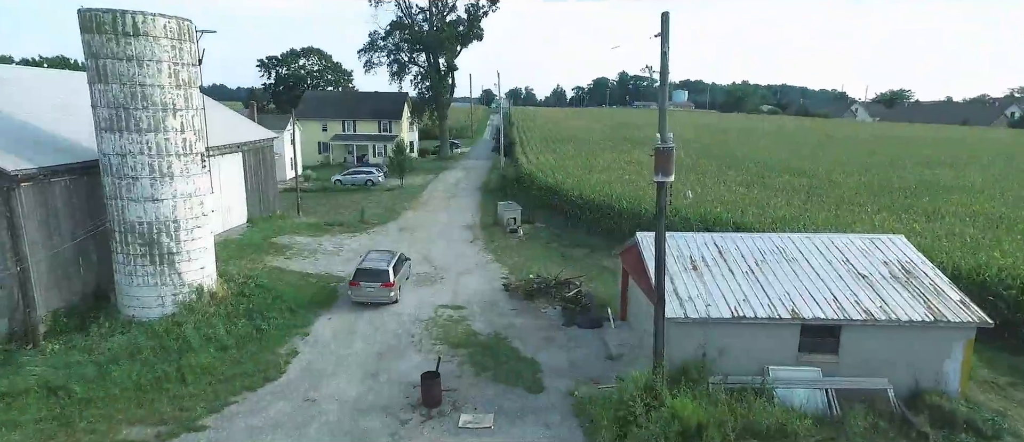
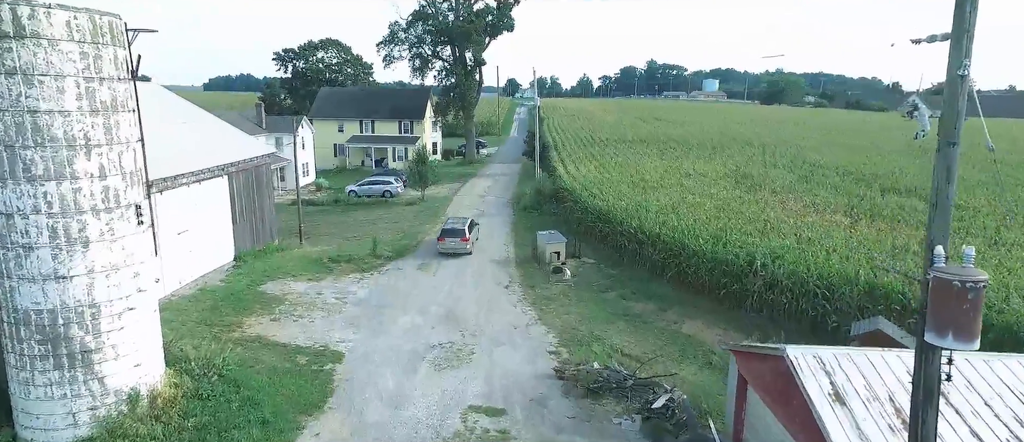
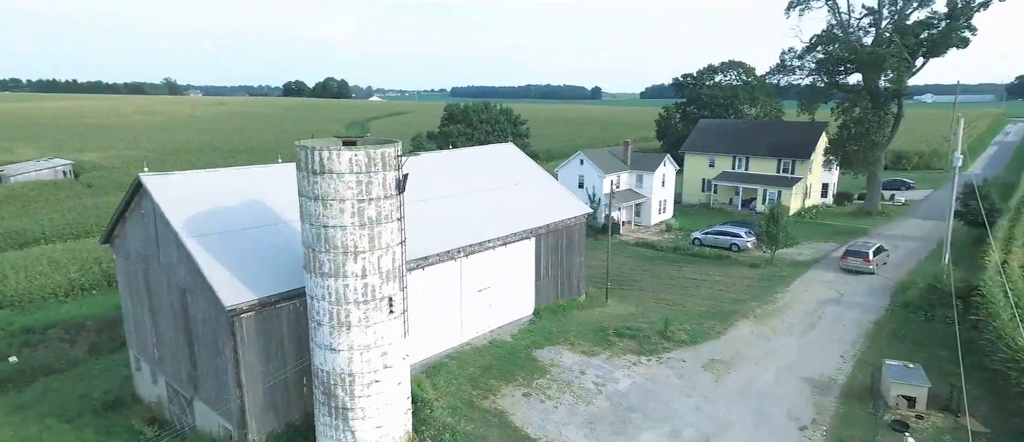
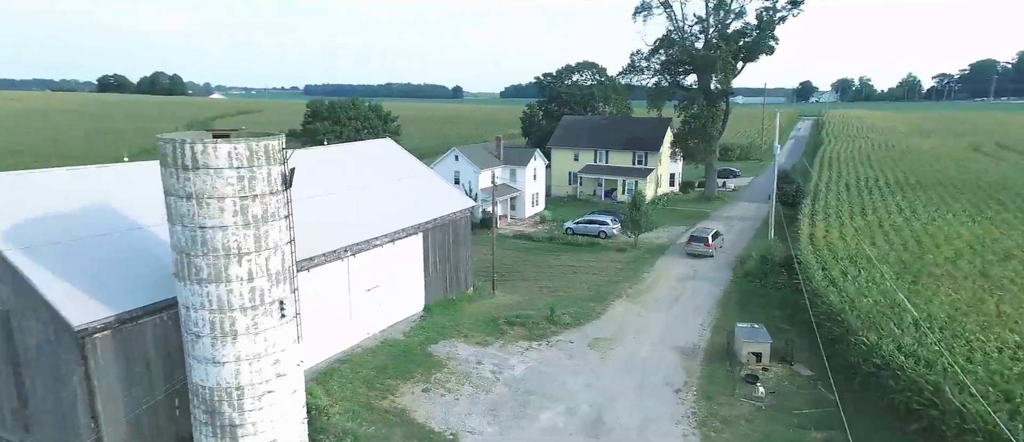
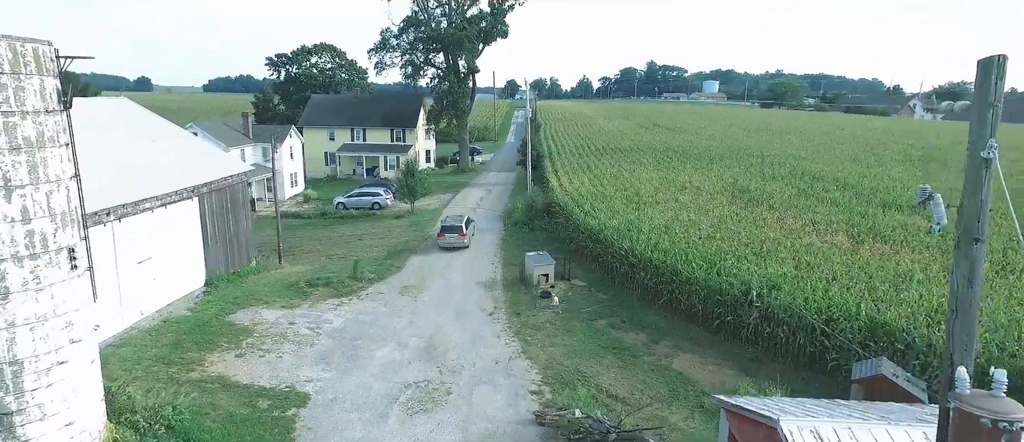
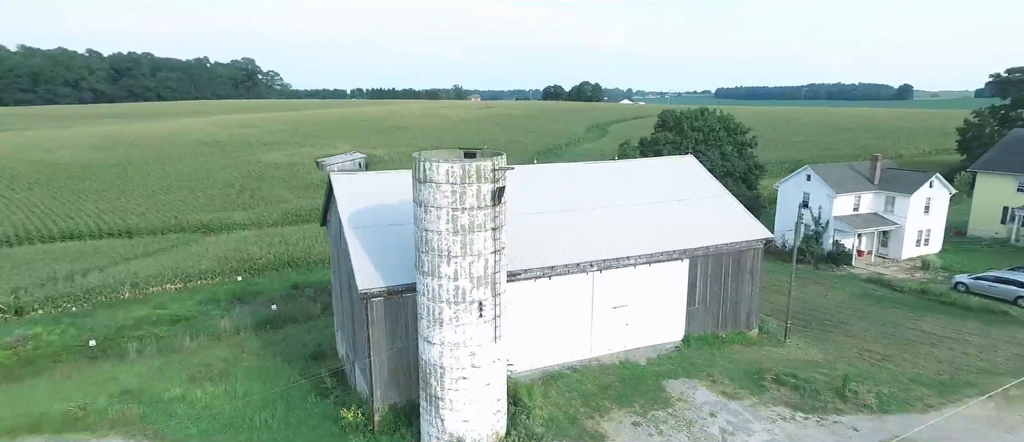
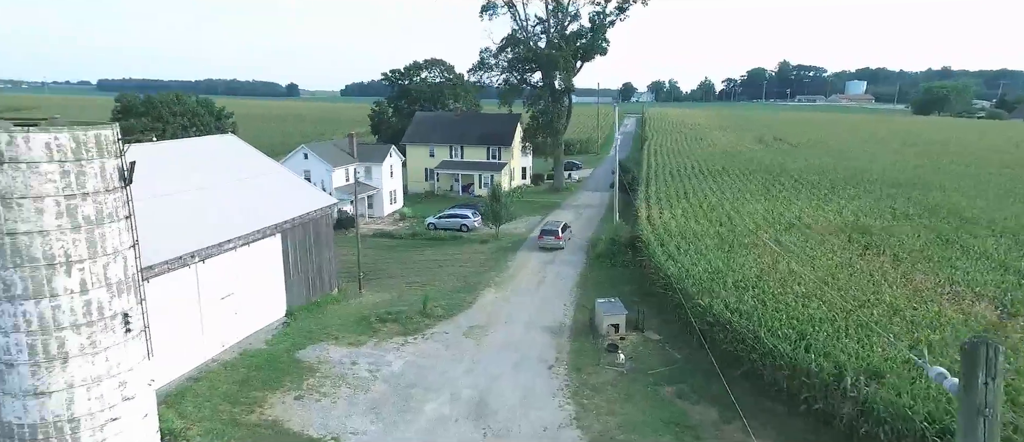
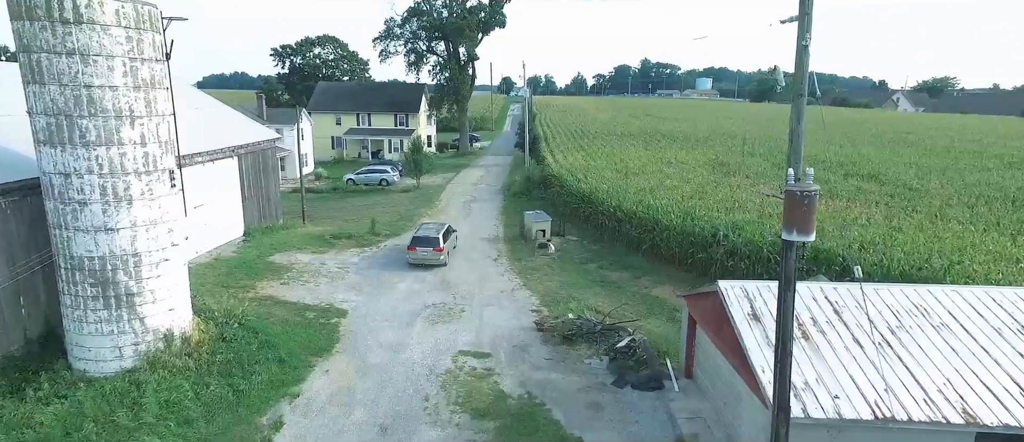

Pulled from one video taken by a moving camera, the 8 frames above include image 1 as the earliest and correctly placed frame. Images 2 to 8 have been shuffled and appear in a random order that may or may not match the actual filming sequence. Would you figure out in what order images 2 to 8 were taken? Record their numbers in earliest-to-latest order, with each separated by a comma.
8, 2, 5, 7, 4, 3, 6
